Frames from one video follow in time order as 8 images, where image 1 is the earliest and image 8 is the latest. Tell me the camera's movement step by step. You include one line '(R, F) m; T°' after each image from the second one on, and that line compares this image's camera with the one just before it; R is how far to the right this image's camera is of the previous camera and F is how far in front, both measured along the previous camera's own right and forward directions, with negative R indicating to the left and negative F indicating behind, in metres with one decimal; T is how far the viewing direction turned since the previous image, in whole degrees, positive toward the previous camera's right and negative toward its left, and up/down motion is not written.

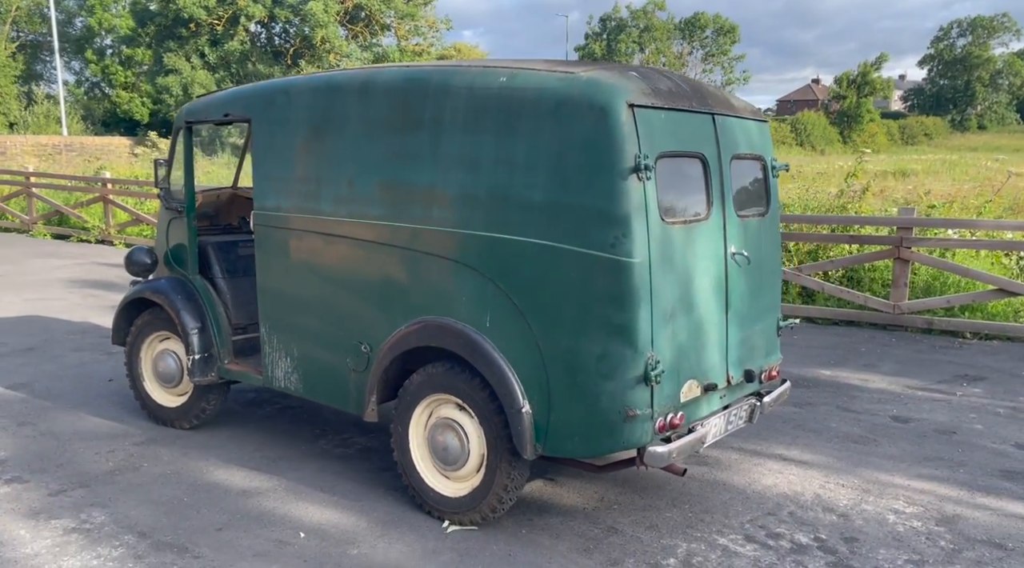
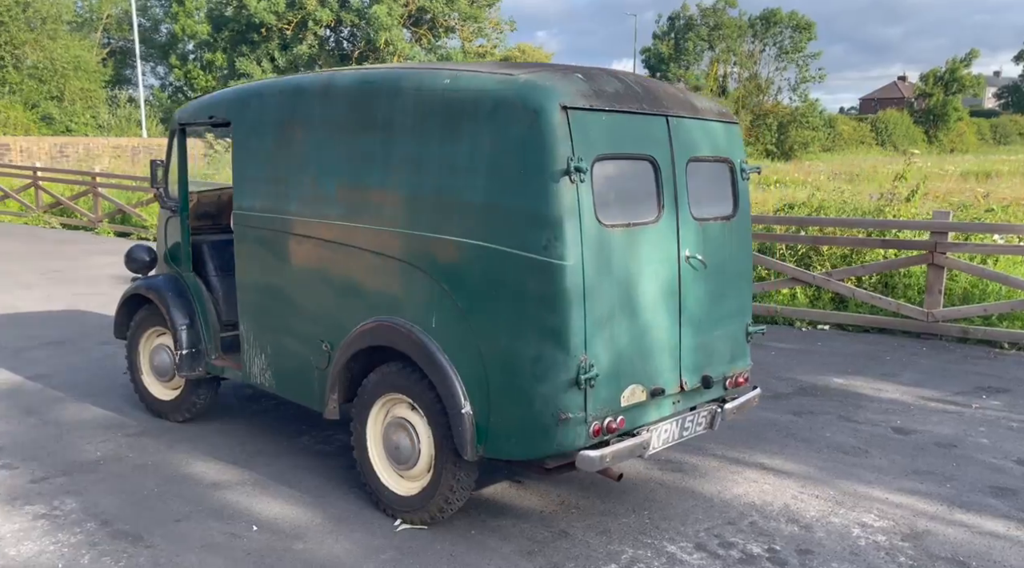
(+0.6, 0.0) m; -5°
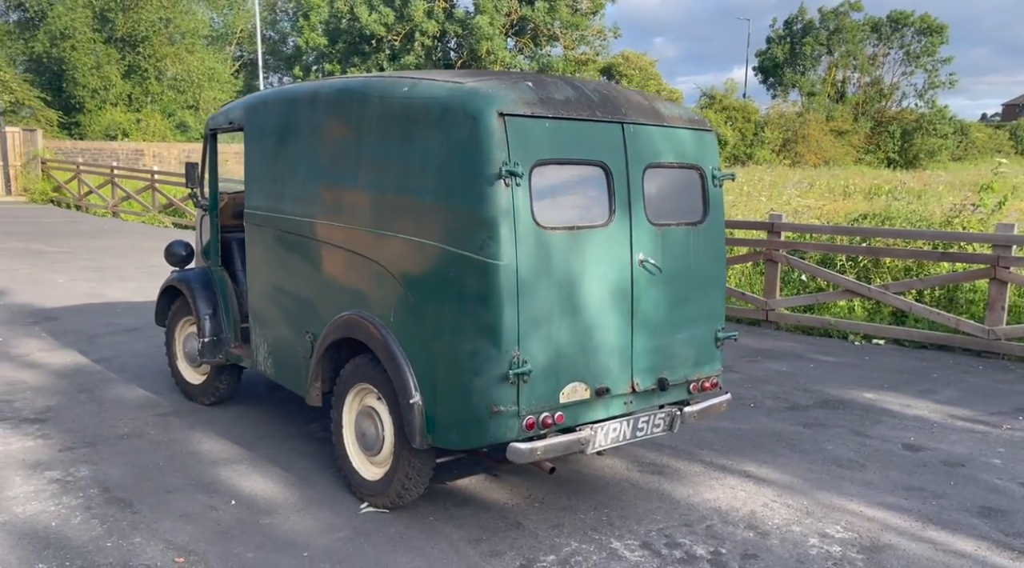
(+0.8, -0.1) m; -7°
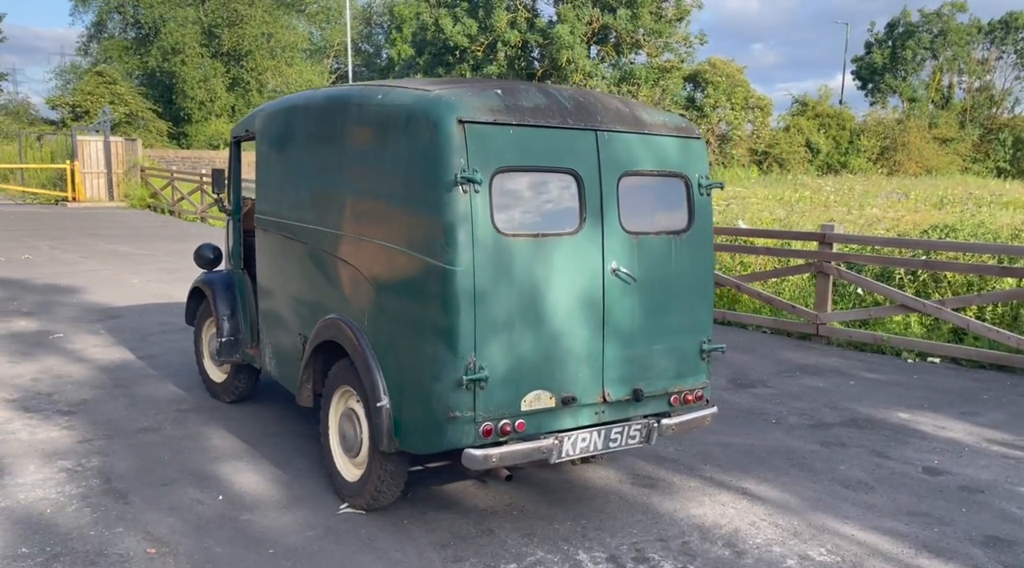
(+0.6, 0.0) m; -6°
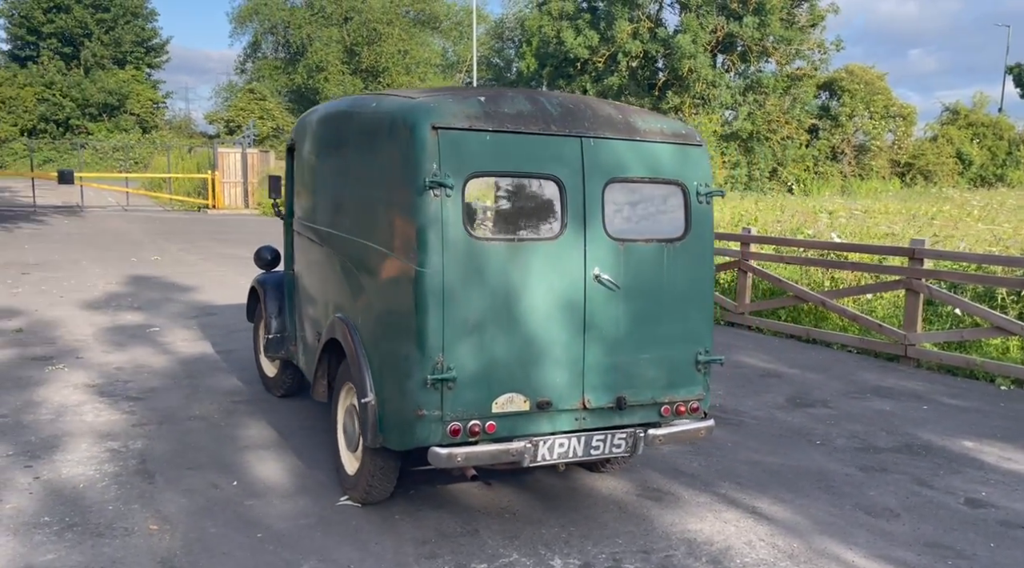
(+0.7, 0.0) m; -9°
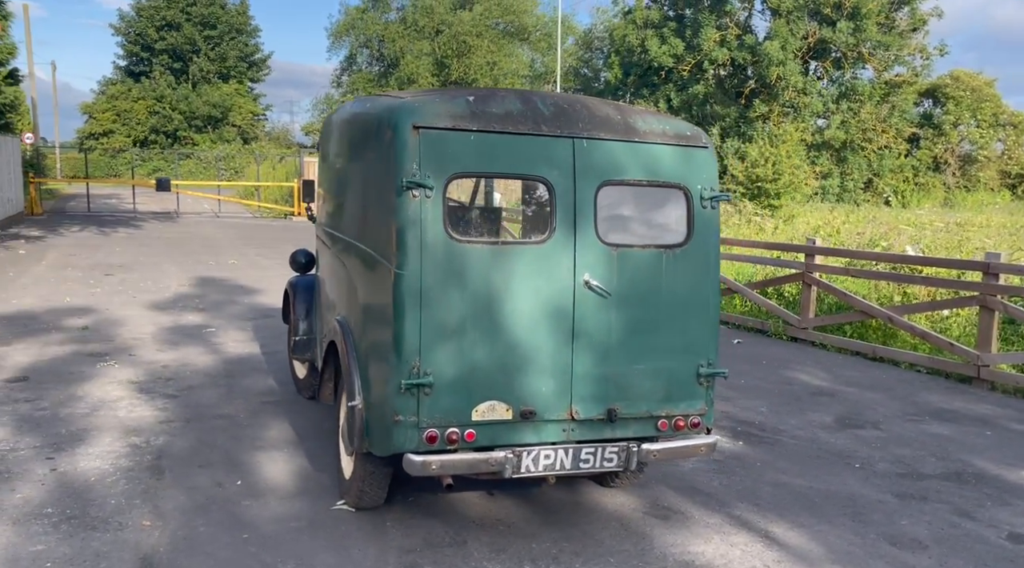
(+0.5, +0.1) m; -6°
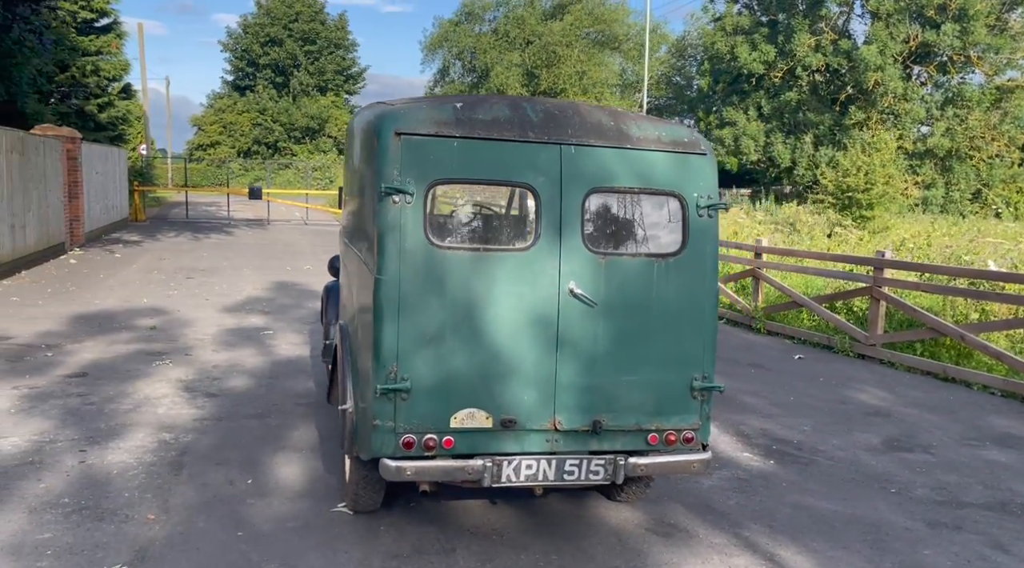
(+0.5, +0.1) m; -6°
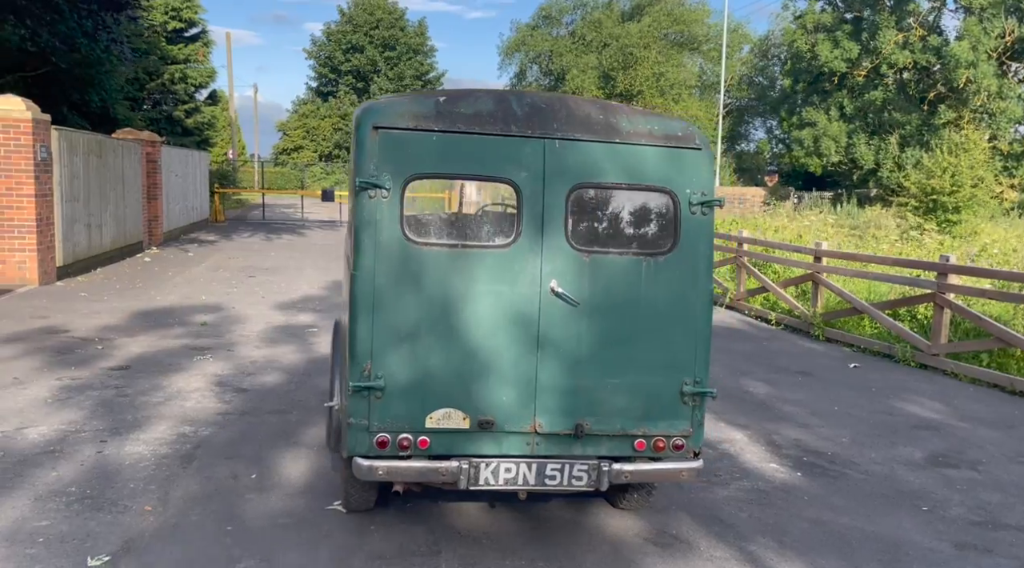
(+0.5, +0.1) m; -5°
